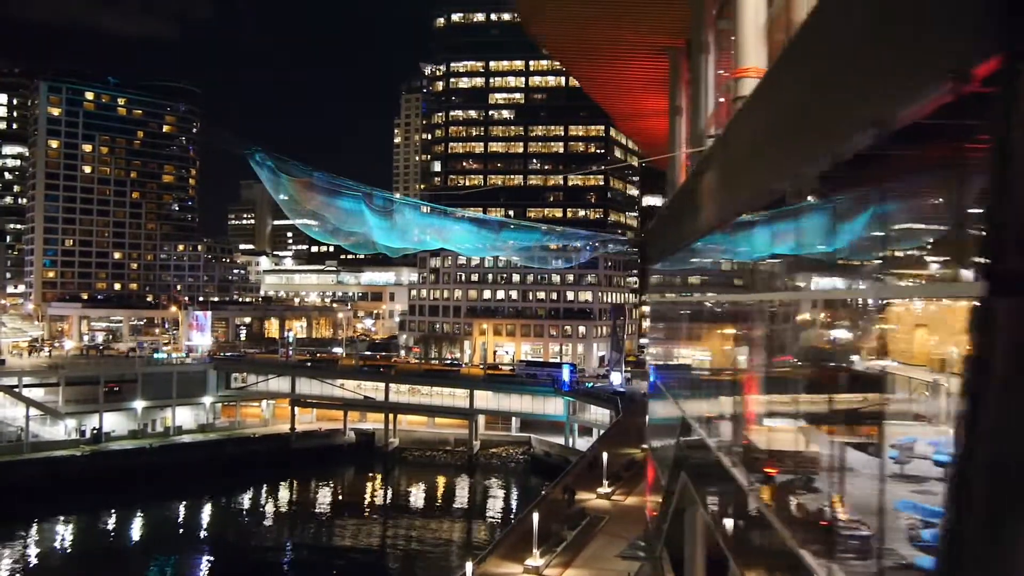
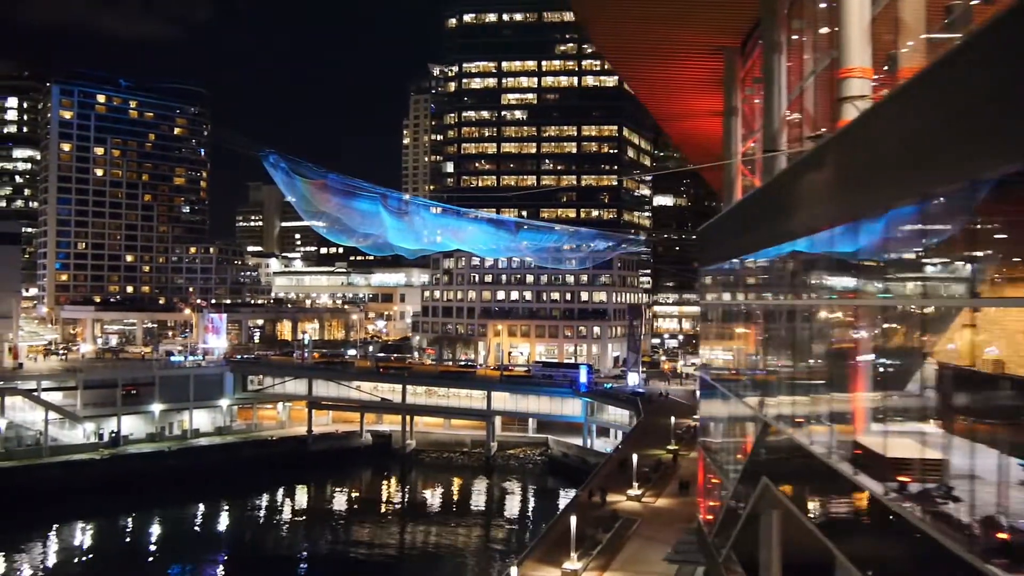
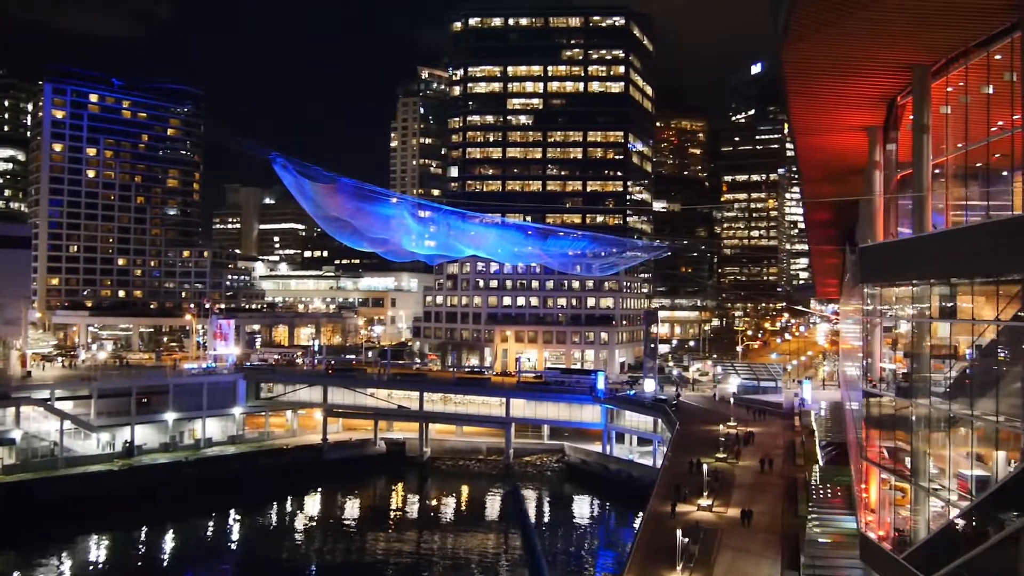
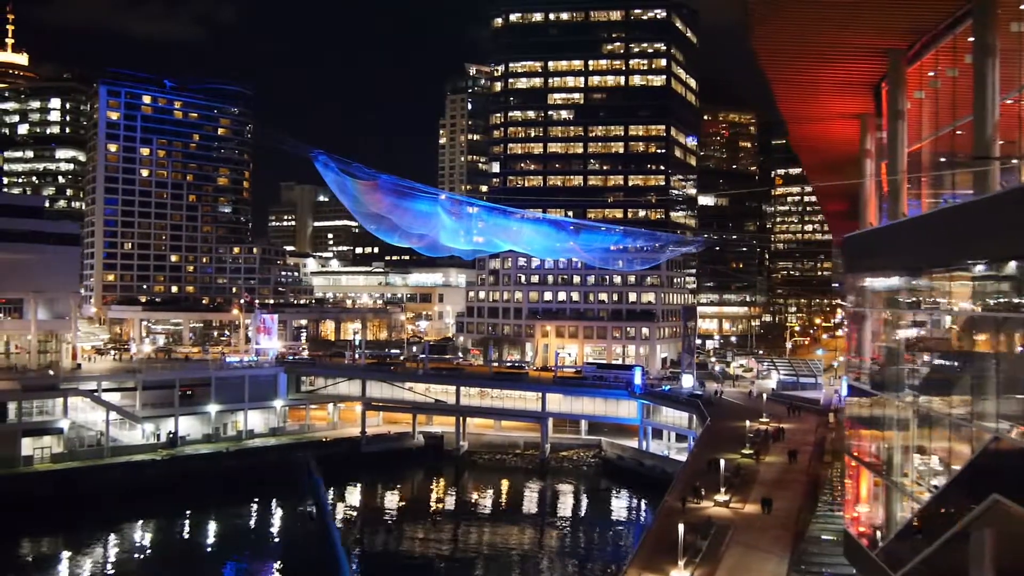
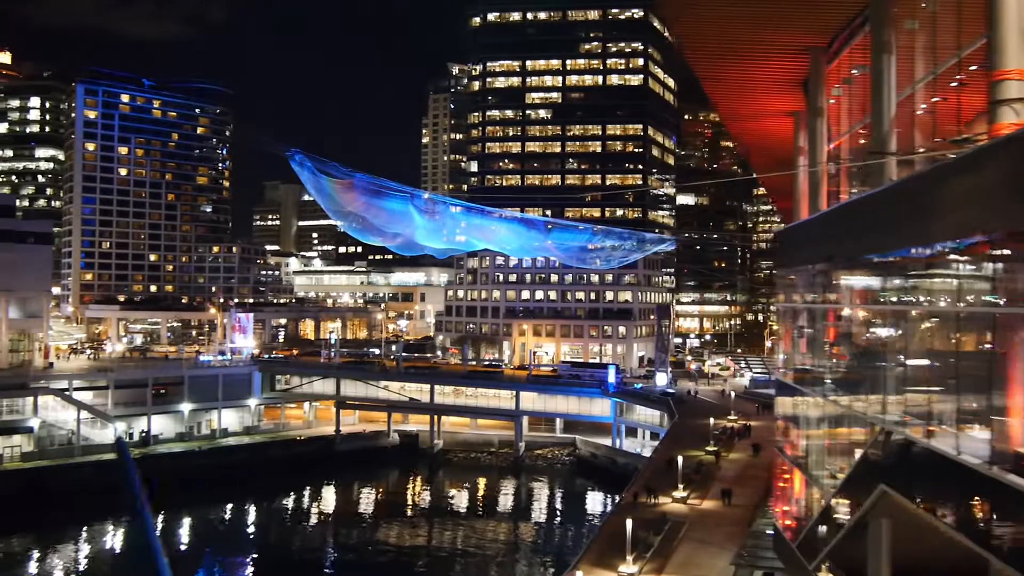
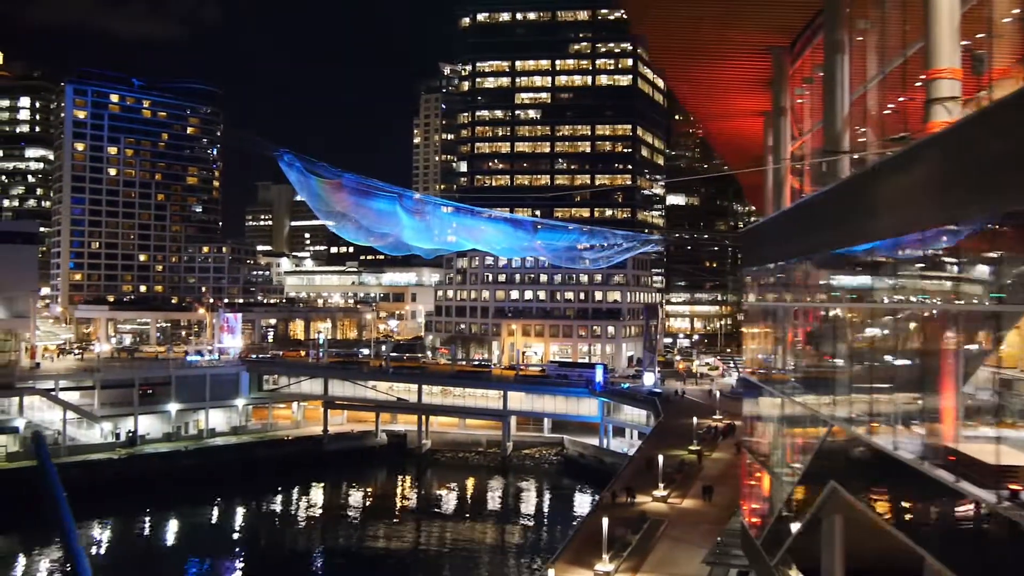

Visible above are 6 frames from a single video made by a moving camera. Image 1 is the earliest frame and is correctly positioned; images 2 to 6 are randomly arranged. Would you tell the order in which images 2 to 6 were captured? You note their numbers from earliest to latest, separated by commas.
2, 6, 5, 4, 3
